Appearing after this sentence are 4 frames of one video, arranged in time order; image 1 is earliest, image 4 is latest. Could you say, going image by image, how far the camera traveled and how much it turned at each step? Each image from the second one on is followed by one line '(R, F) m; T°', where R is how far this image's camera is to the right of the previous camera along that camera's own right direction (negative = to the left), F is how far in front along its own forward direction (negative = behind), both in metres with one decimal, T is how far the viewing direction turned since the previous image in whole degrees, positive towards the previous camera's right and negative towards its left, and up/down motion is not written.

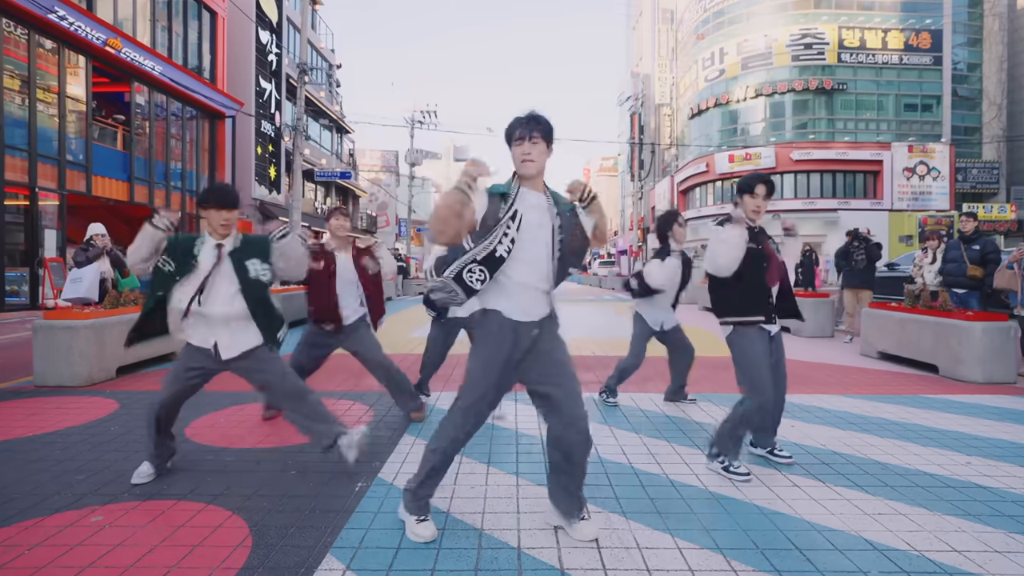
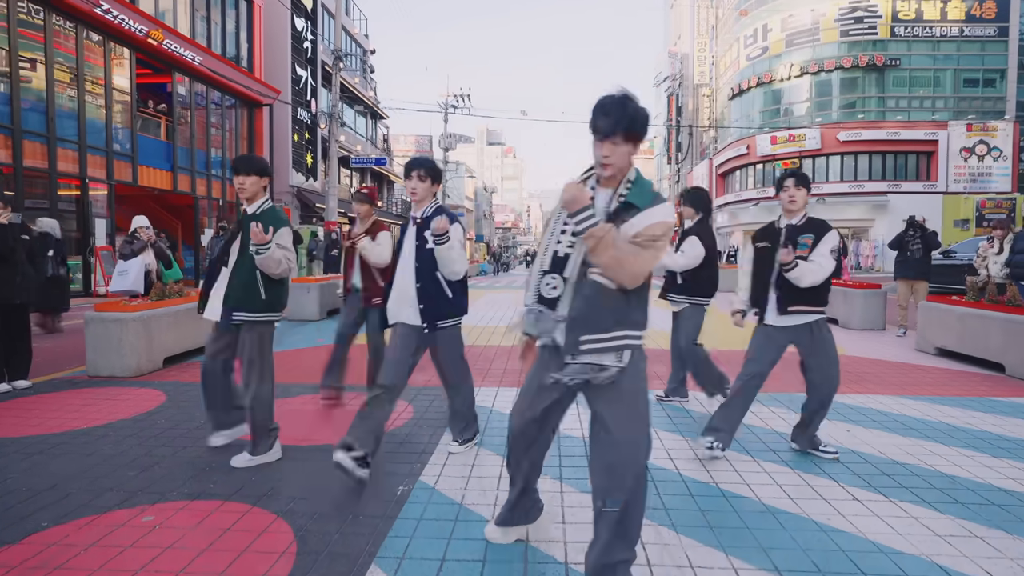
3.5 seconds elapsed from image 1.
(-0.1, +0.1) m; -3°
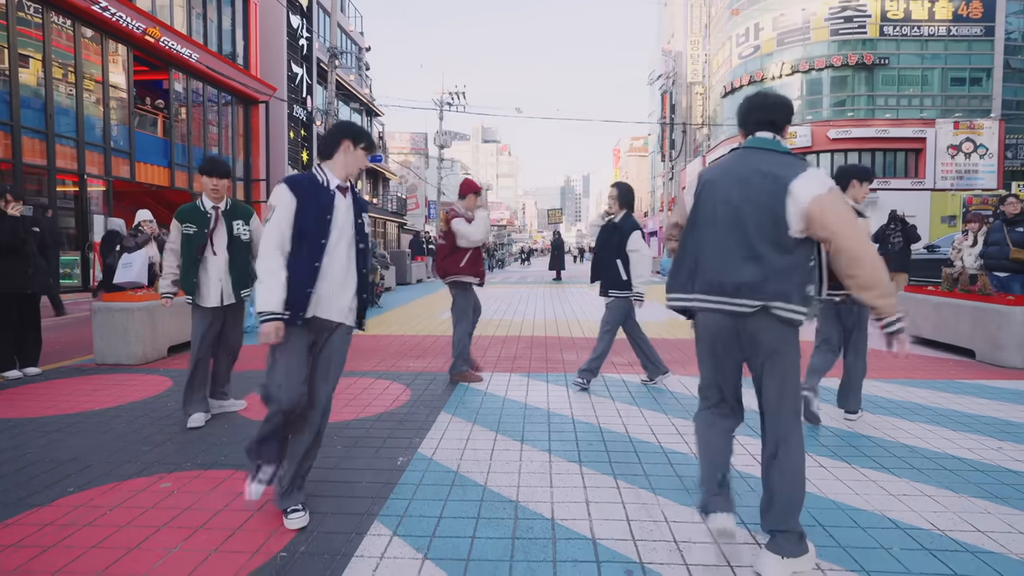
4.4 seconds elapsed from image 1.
(0.0, -0.3) m; 0°
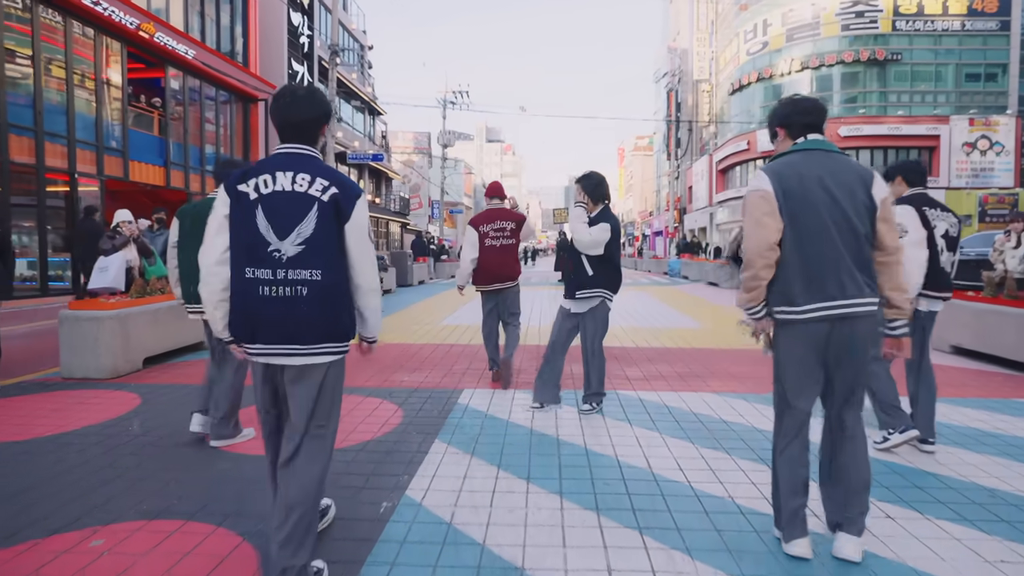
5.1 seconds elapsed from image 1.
(0.0, +0.6) m; 0°
